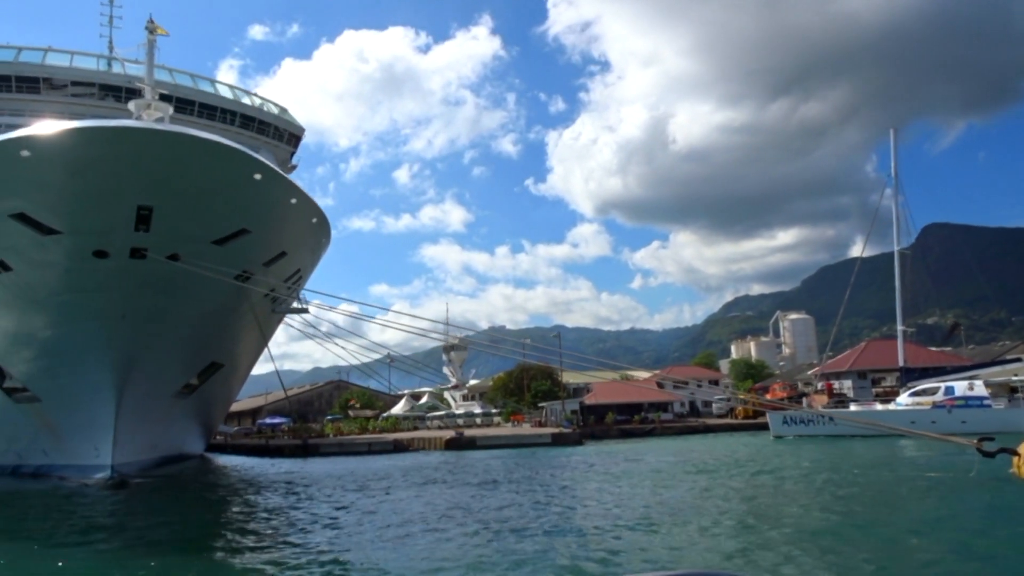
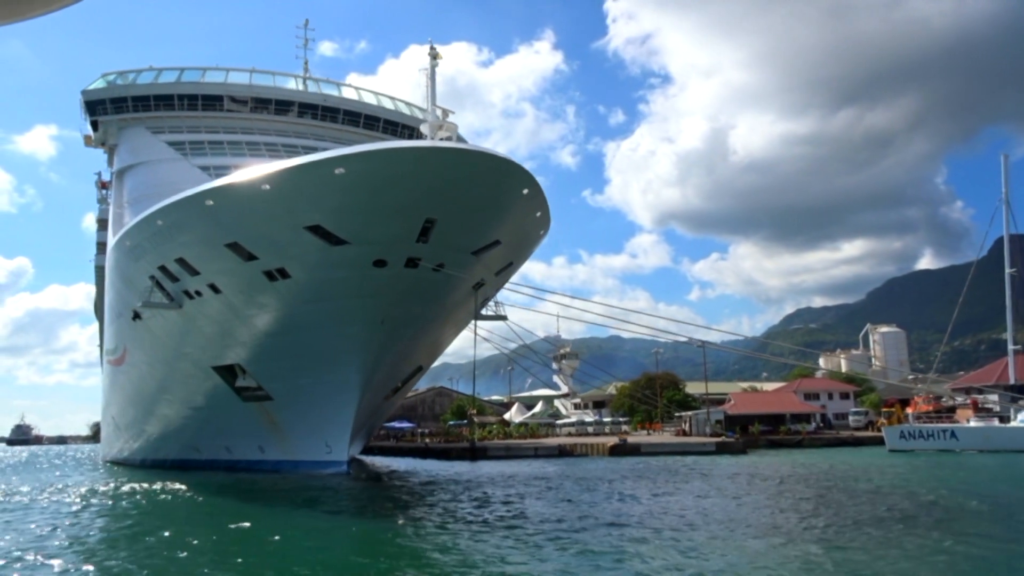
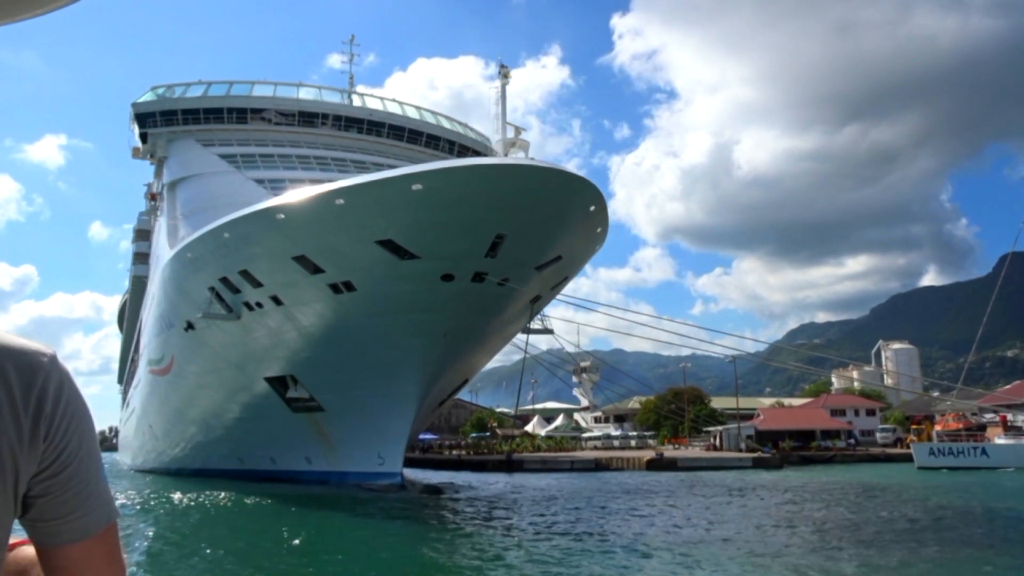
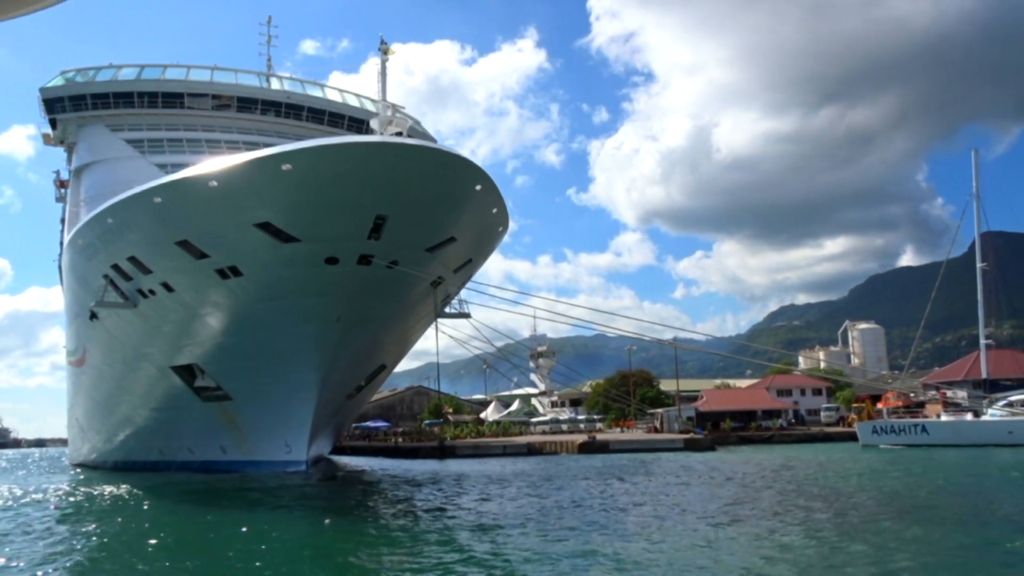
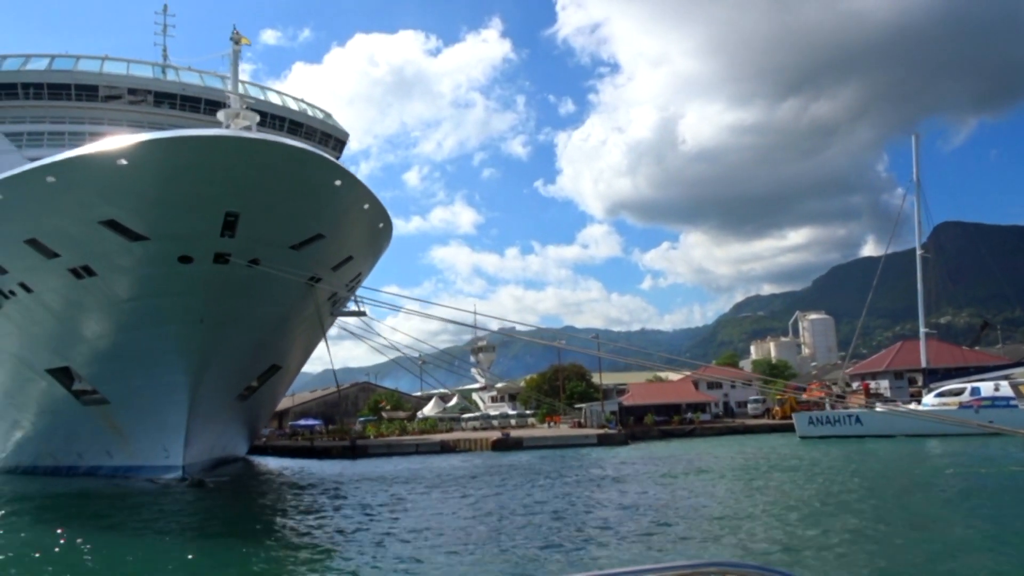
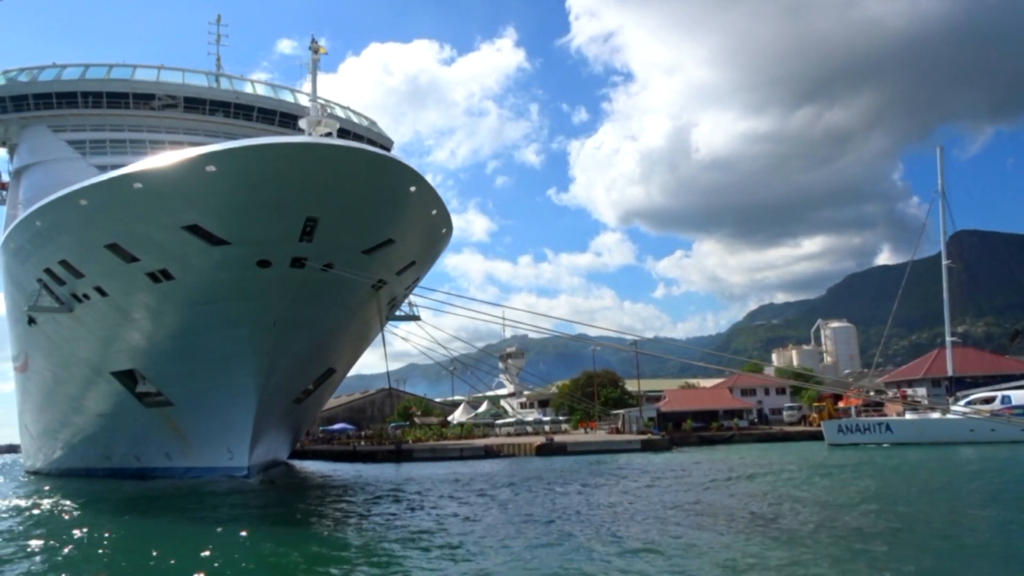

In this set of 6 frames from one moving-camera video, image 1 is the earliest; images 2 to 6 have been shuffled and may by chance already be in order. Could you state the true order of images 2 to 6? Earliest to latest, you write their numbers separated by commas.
5, 6, 4, 2, 3
